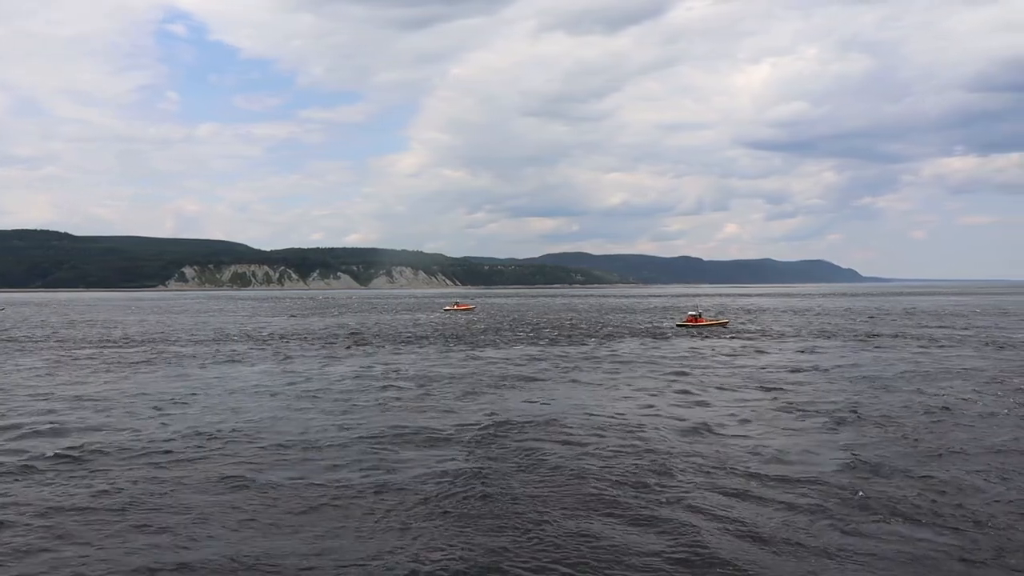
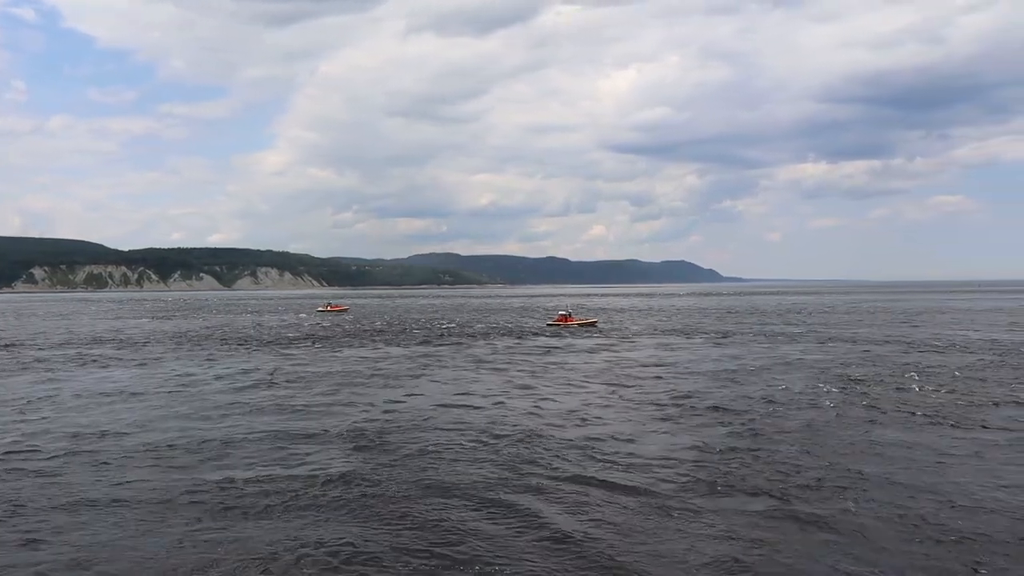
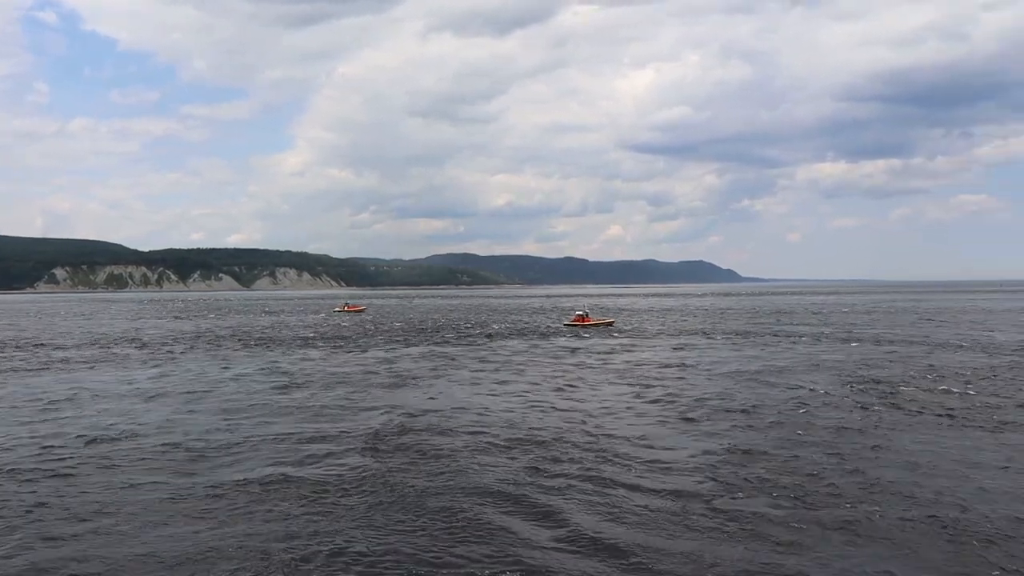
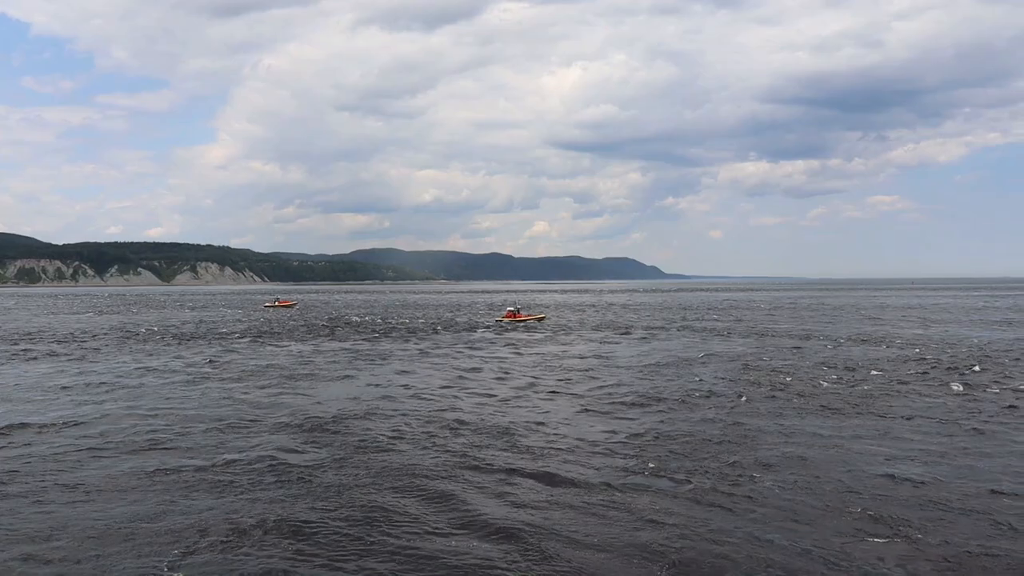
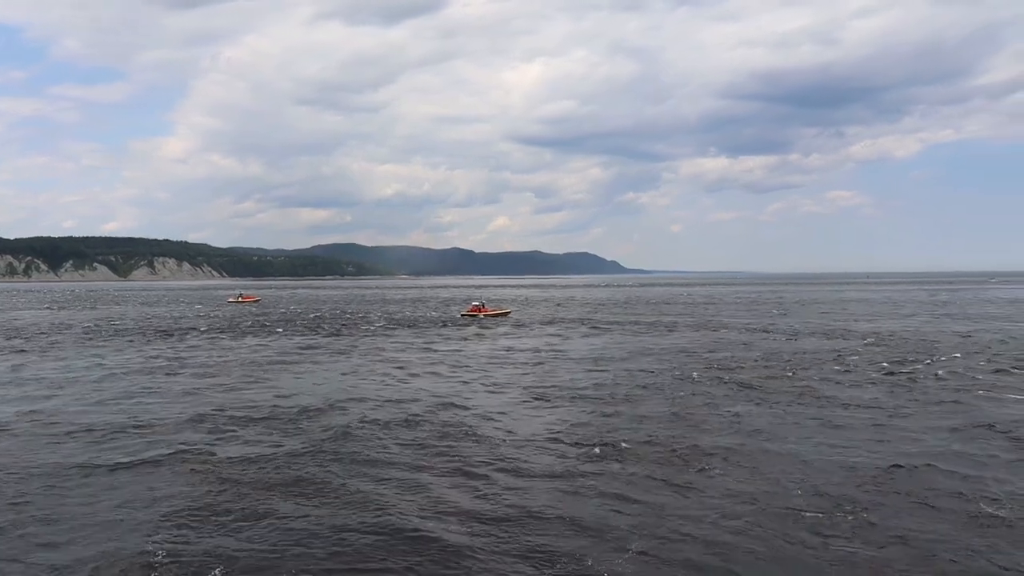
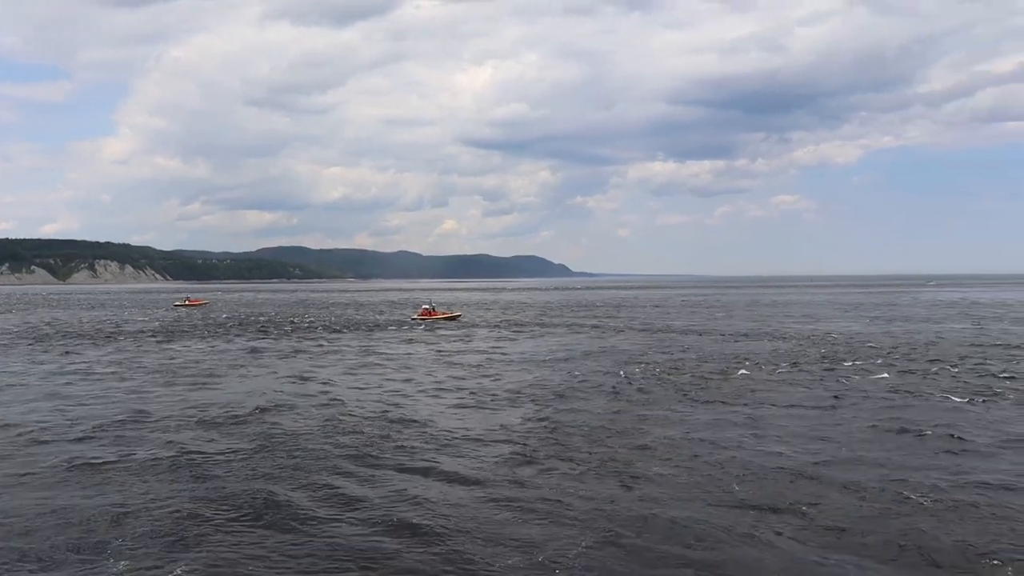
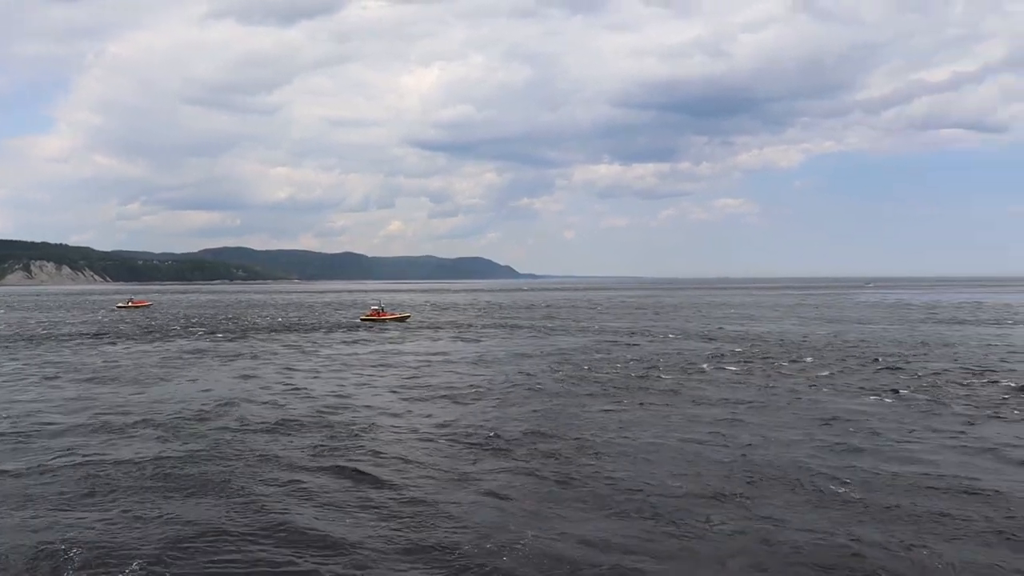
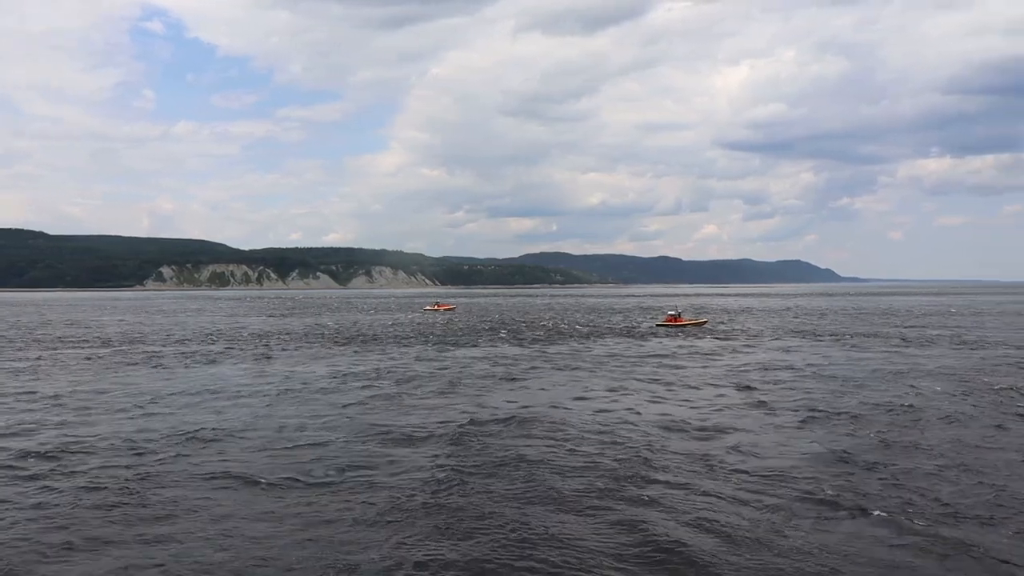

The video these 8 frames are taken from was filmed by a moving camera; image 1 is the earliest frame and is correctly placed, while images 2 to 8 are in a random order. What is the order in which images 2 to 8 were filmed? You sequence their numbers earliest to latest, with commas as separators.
8, 3, 2, 4, 5, 6, 7
